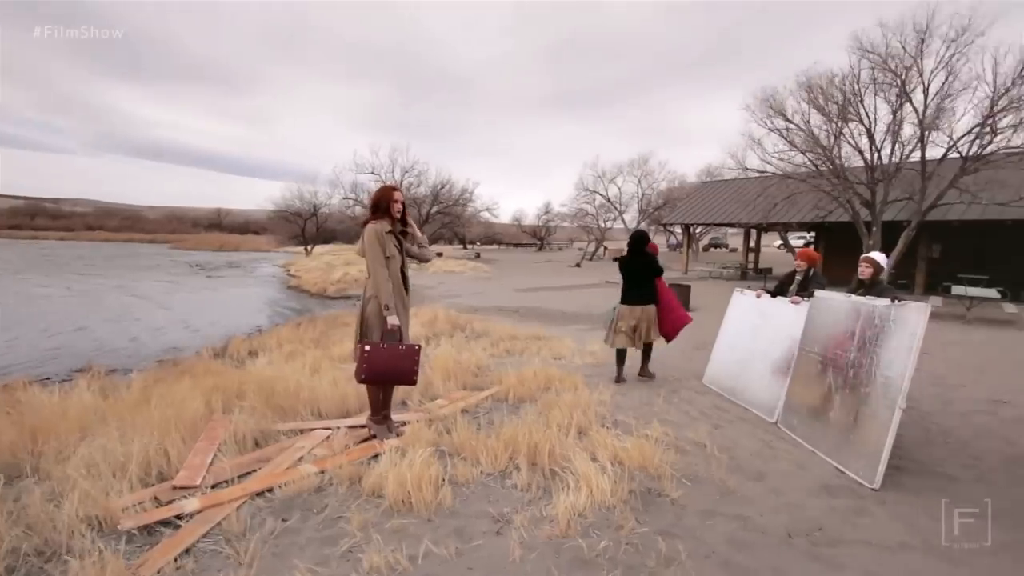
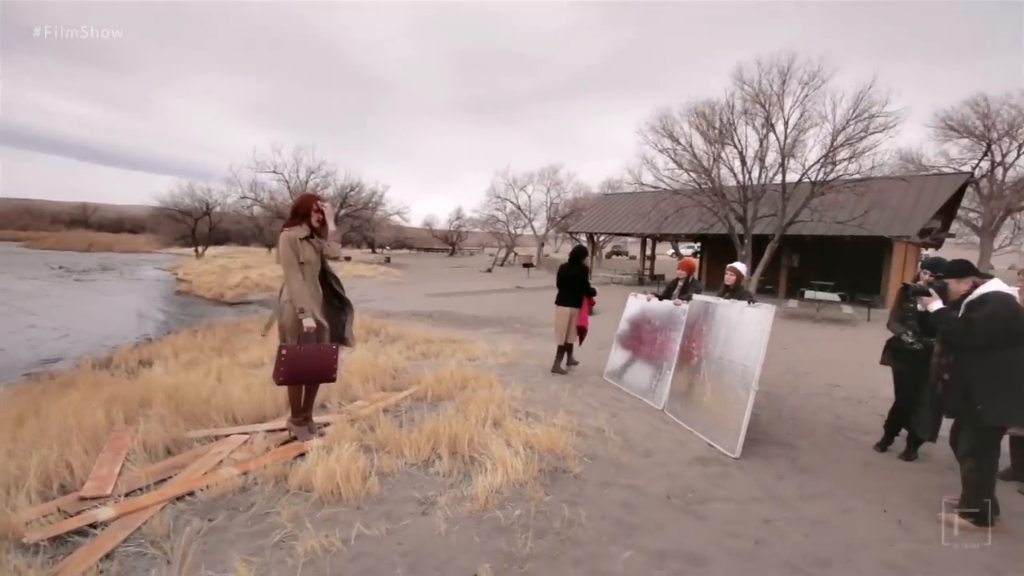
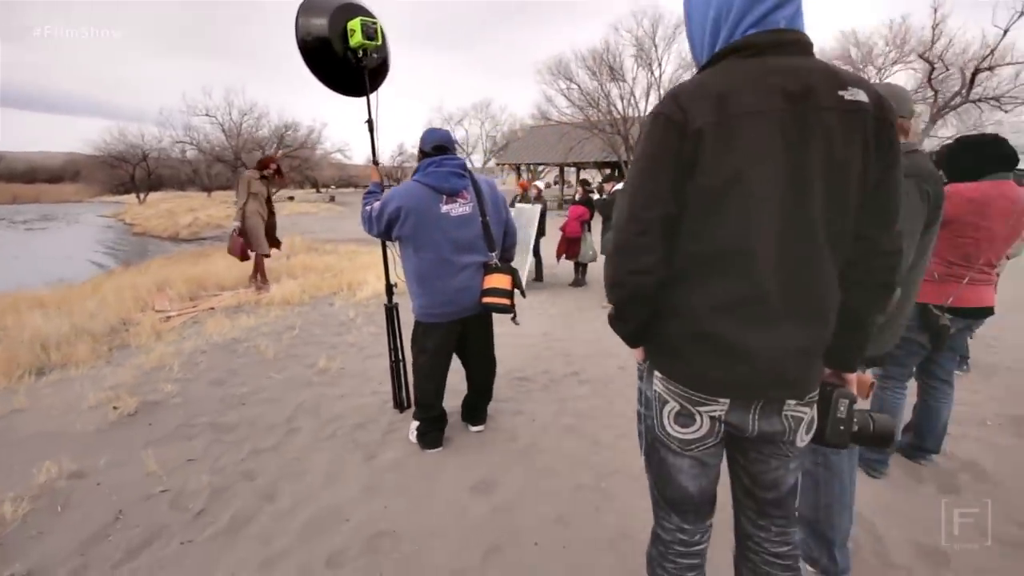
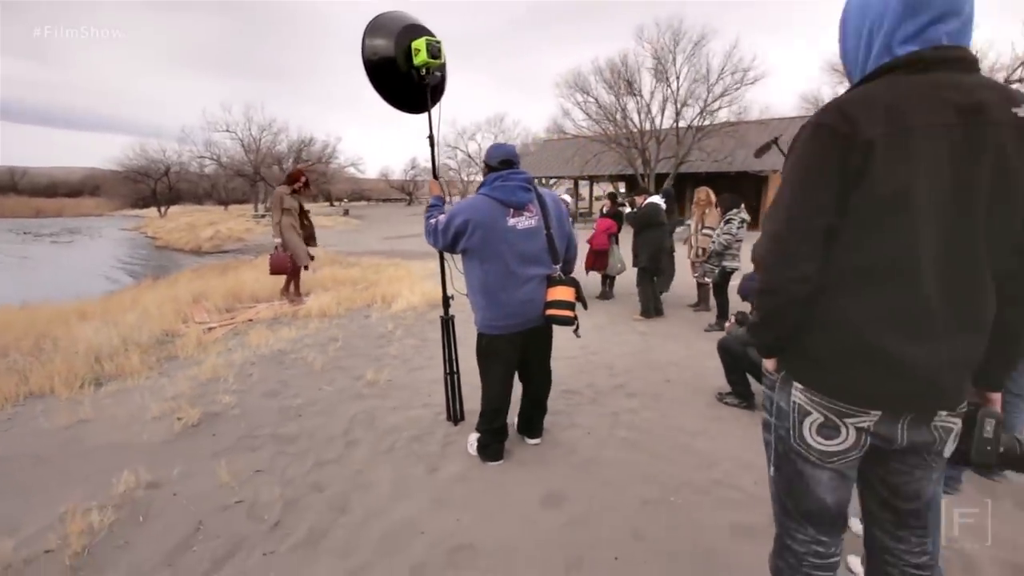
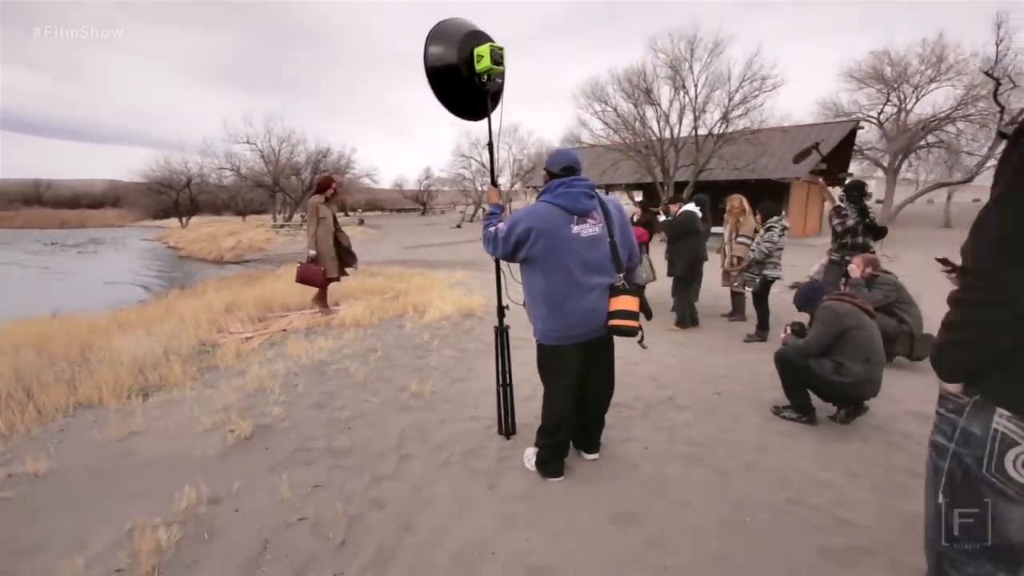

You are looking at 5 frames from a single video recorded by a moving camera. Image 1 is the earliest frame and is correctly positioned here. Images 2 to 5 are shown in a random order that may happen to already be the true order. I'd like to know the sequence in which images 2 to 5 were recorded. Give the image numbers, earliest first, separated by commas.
2, 5, 4, 3
